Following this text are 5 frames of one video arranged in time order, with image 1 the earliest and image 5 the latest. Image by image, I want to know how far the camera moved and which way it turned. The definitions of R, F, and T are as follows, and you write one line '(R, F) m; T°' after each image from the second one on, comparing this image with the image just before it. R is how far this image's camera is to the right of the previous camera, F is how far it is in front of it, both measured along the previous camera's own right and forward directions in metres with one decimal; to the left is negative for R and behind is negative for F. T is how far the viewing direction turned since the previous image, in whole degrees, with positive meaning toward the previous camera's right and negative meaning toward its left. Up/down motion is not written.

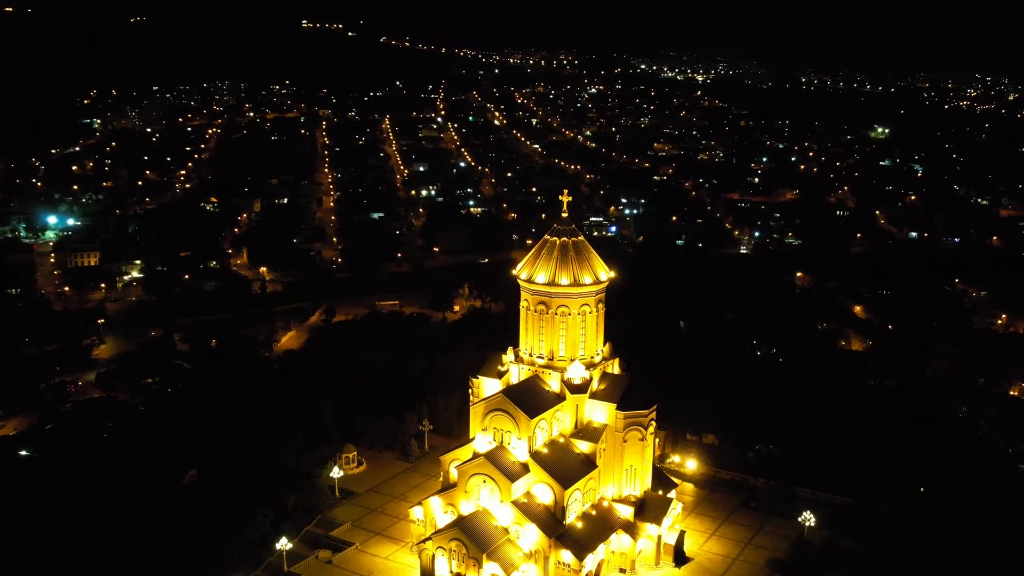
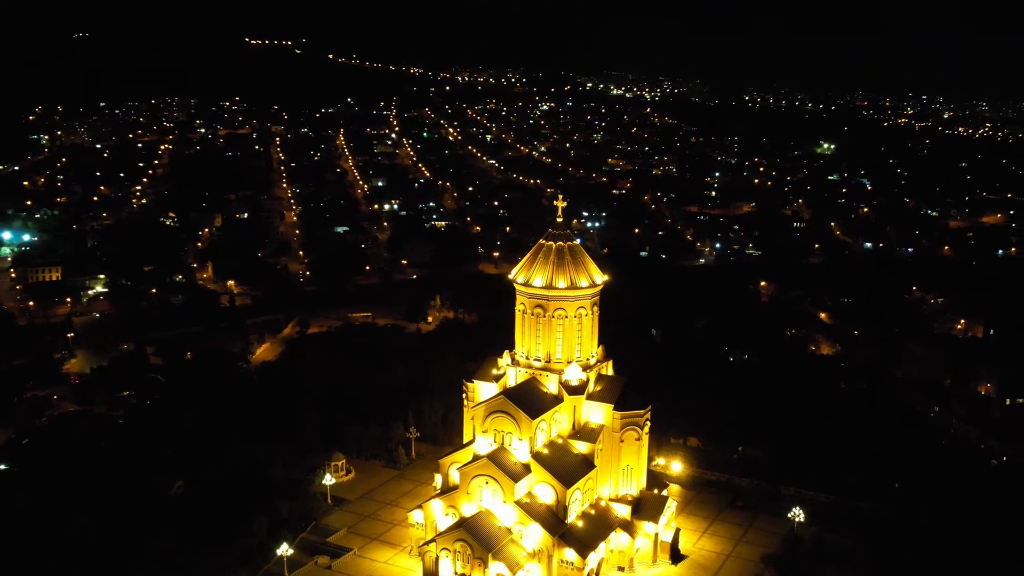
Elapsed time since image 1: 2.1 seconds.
(-1.8, -0.4) m; +3°
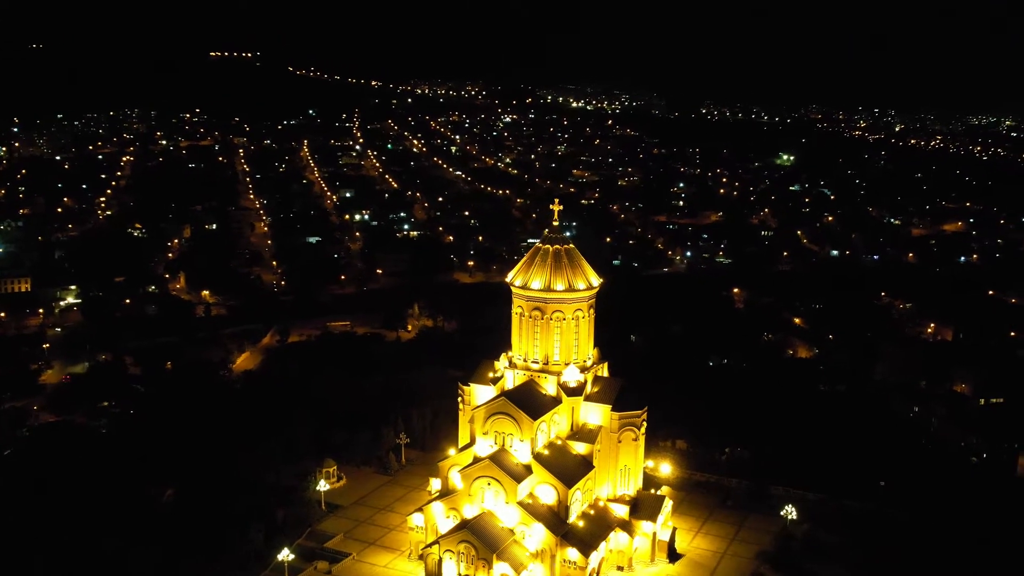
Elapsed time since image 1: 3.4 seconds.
(-1.5, -0.3) m; +2°
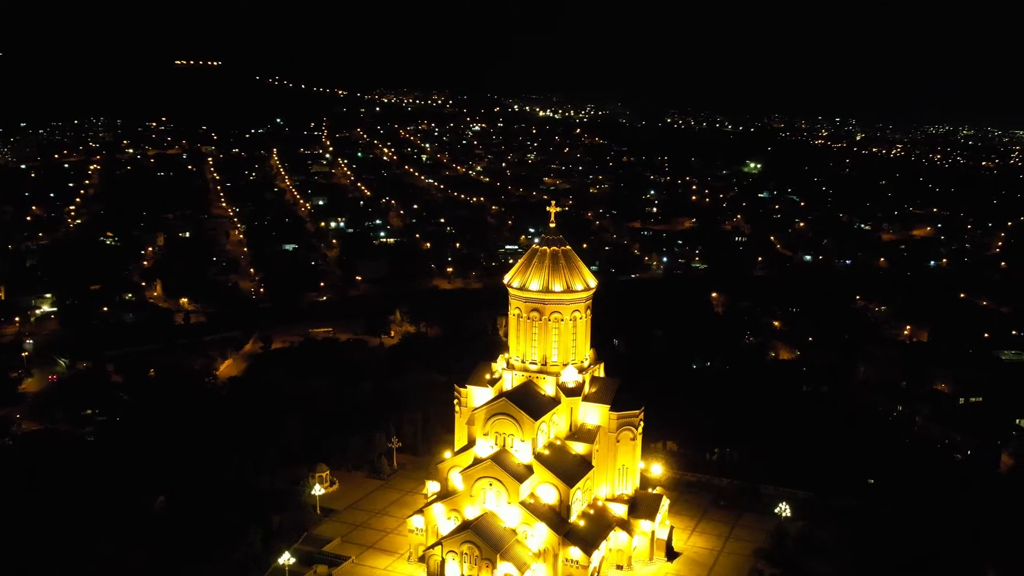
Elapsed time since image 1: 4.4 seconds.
(-1.2, -0.2) m; +2°
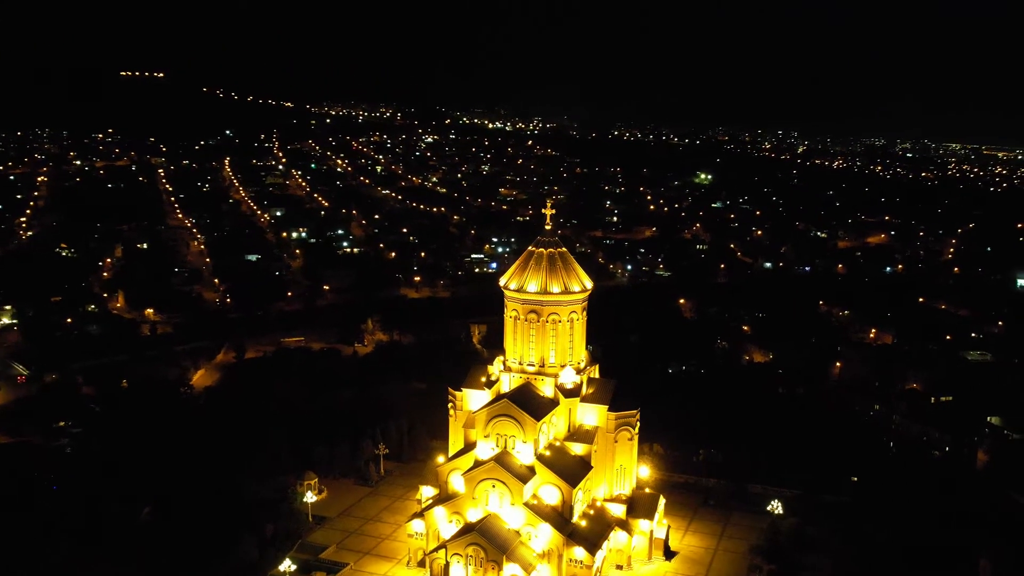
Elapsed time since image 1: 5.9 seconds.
(-1.9, 0.0) m; +3°
